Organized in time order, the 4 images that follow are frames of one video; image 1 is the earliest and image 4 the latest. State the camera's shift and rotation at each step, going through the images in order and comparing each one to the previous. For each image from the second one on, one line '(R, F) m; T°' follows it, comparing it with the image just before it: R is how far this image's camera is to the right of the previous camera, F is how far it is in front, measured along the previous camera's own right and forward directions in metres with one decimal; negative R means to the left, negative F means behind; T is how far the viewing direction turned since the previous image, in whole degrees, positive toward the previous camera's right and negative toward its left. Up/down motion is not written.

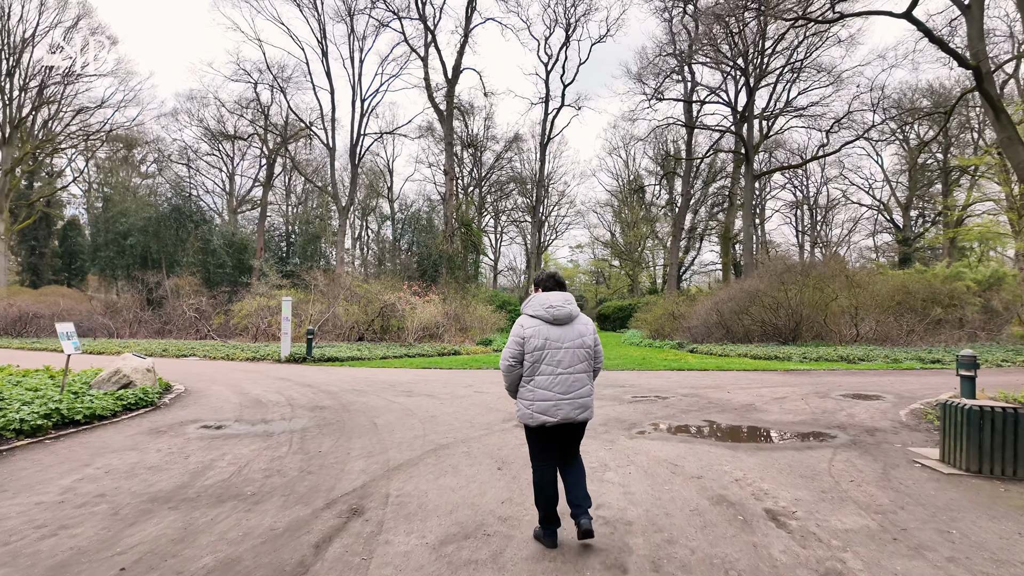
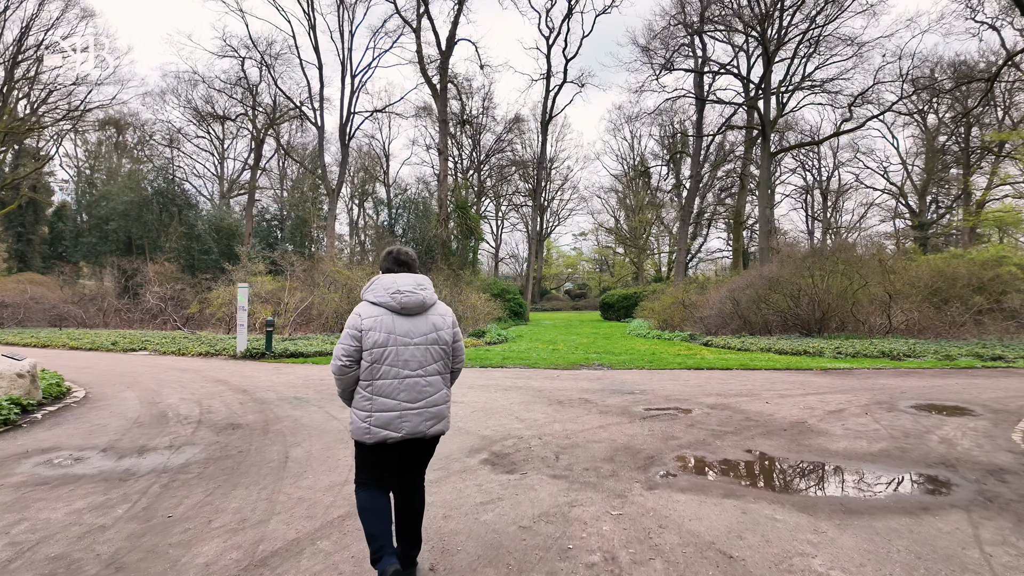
(+0.2, +1.6) m; 0°
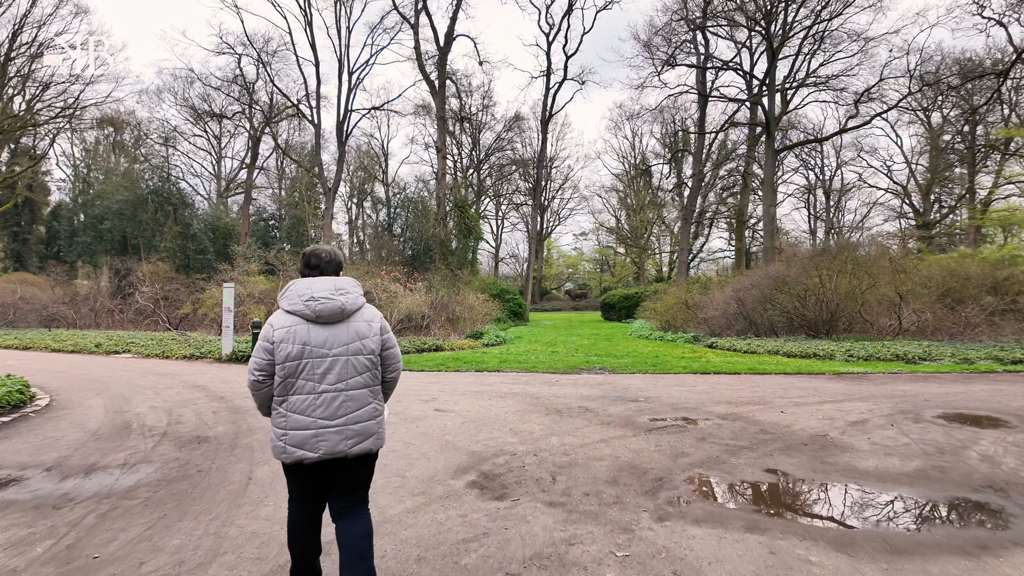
(+0.1, +0.4) m; 0°
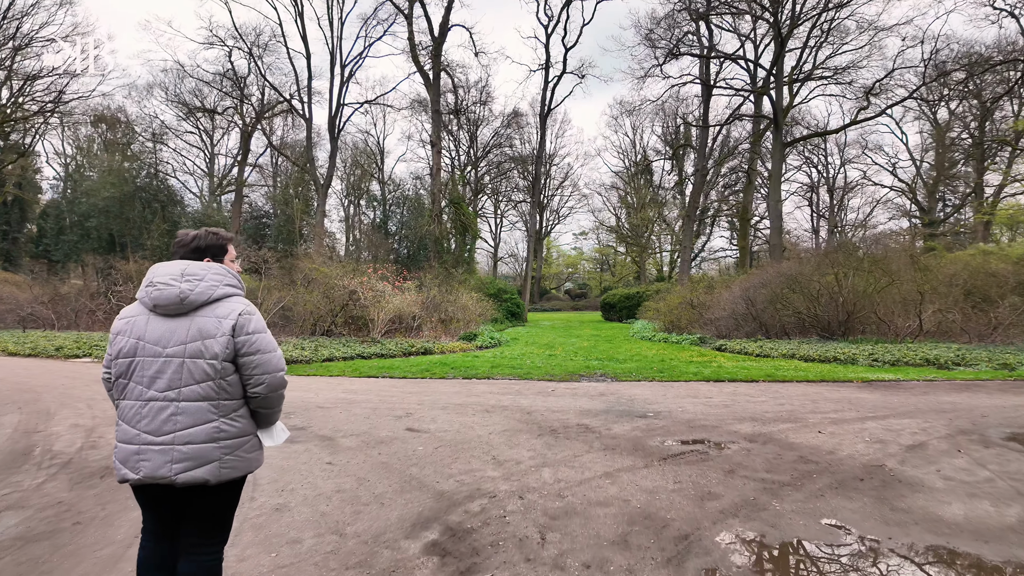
(+0.1, +0.9) m; 0°
